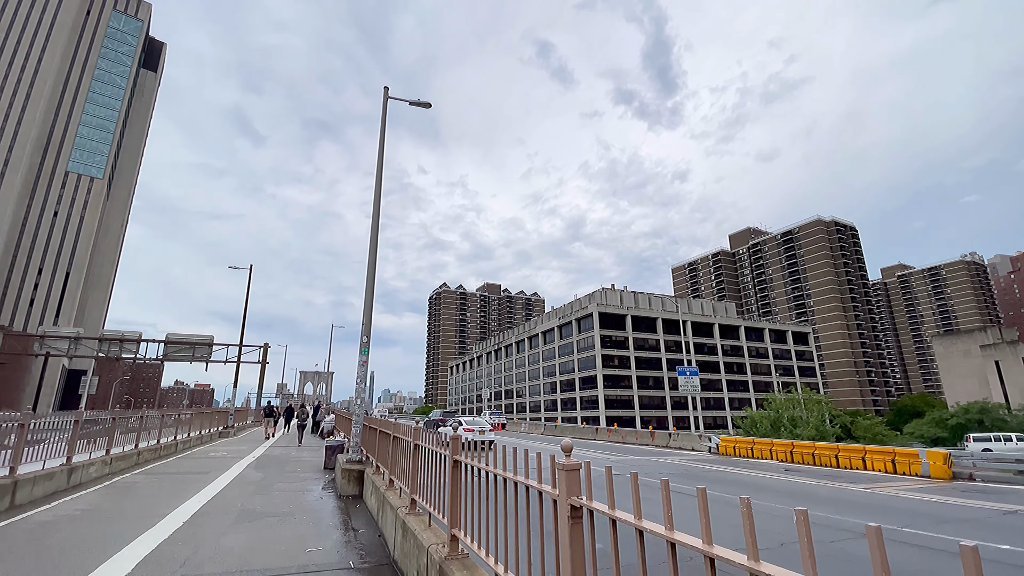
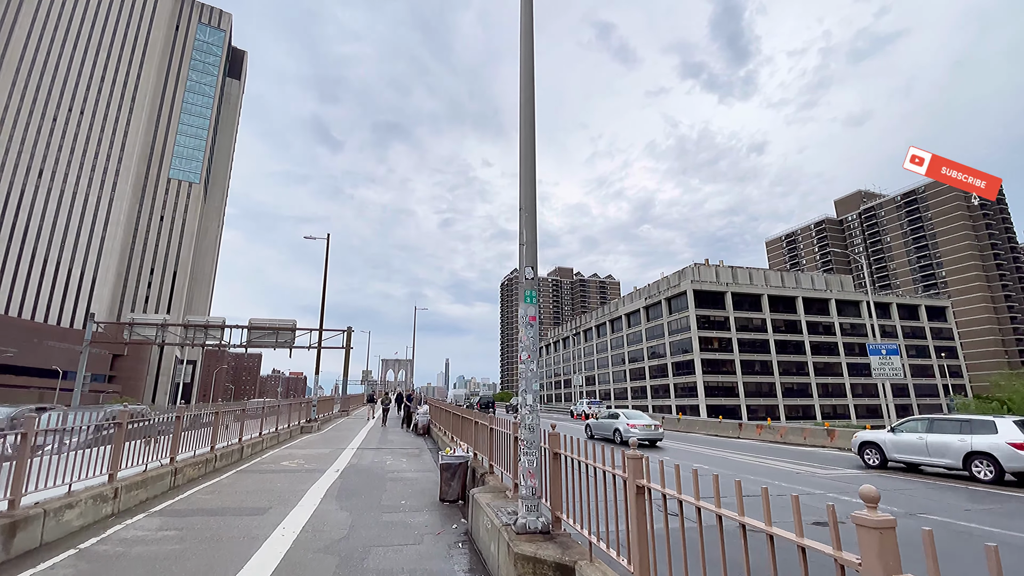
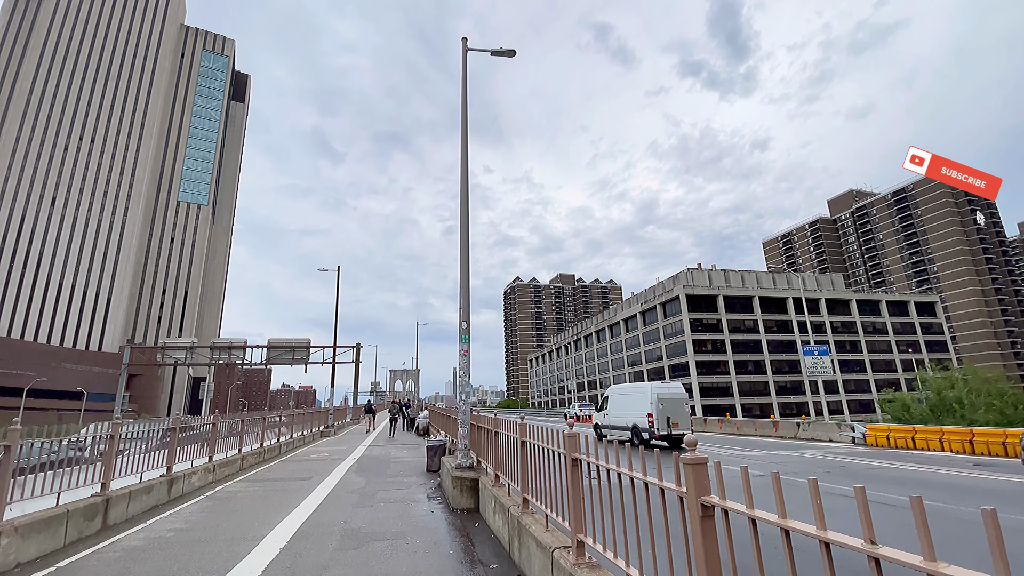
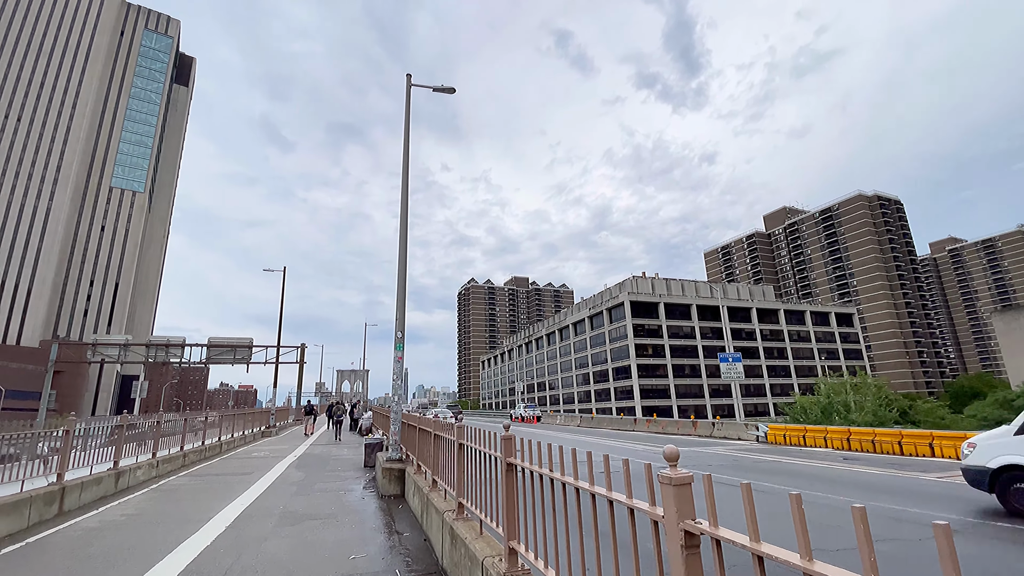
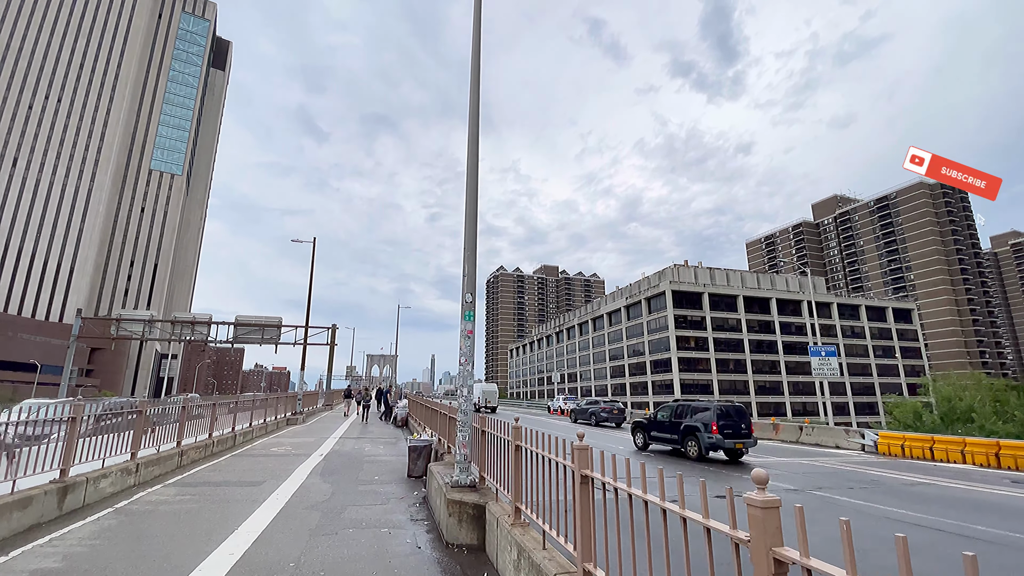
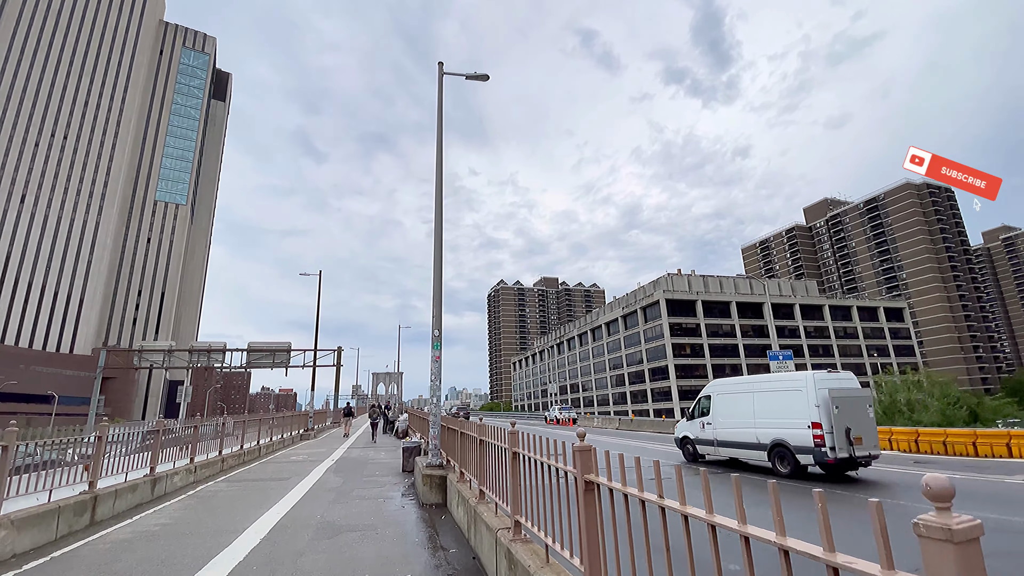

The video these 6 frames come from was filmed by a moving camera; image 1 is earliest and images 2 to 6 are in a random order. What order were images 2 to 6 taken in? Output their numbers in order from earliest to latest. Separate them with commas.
4, 6, 3, 5, 2
